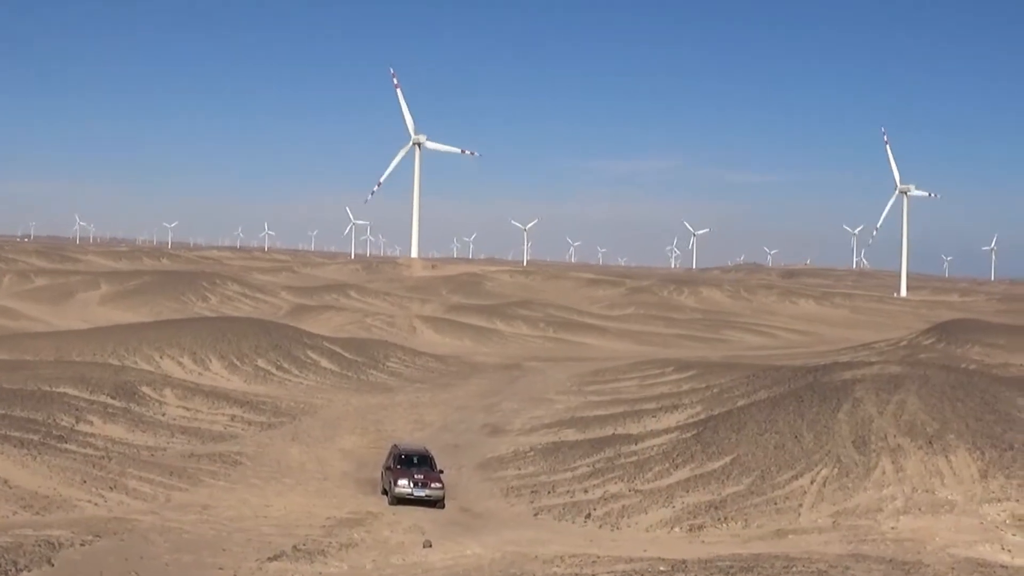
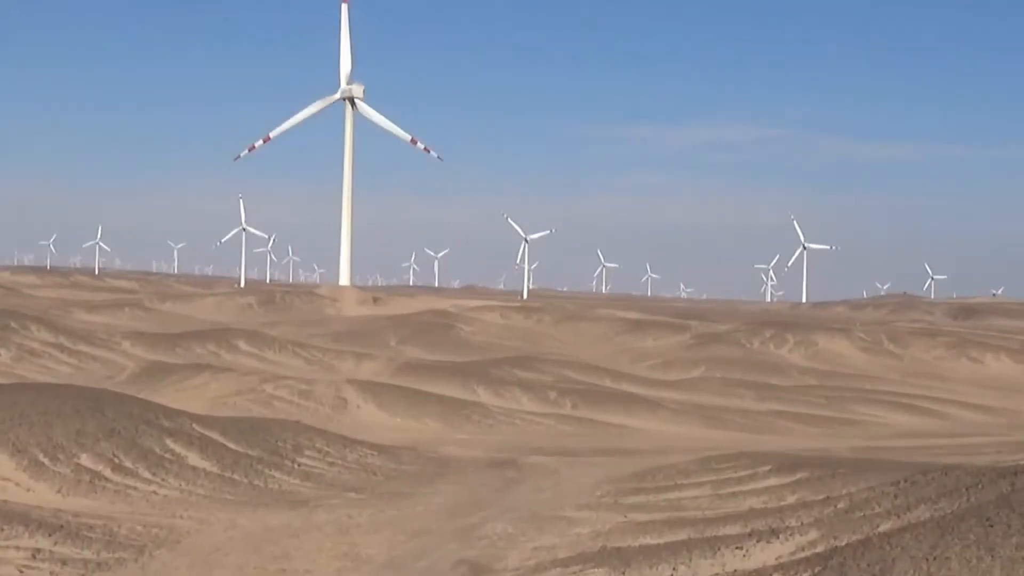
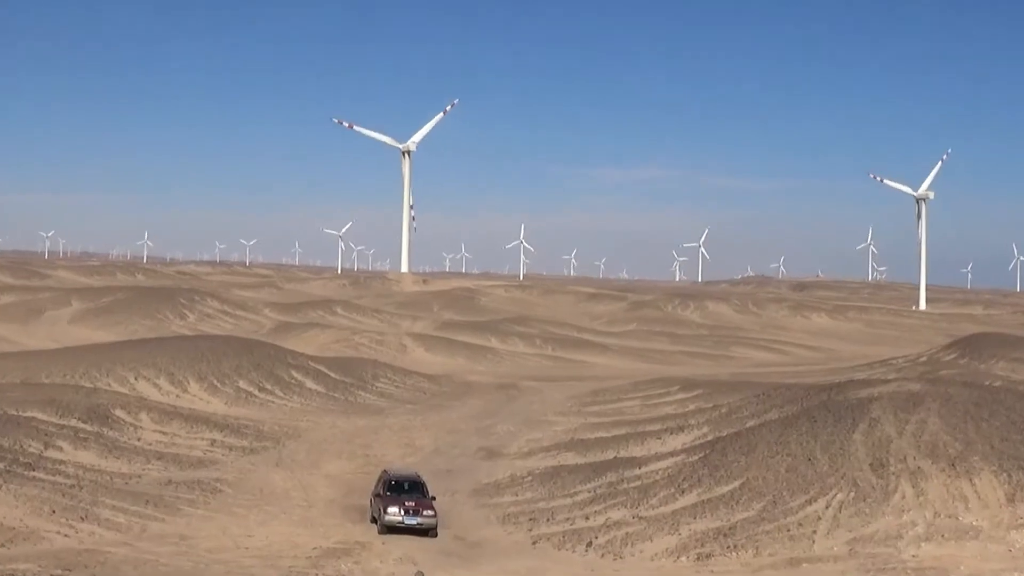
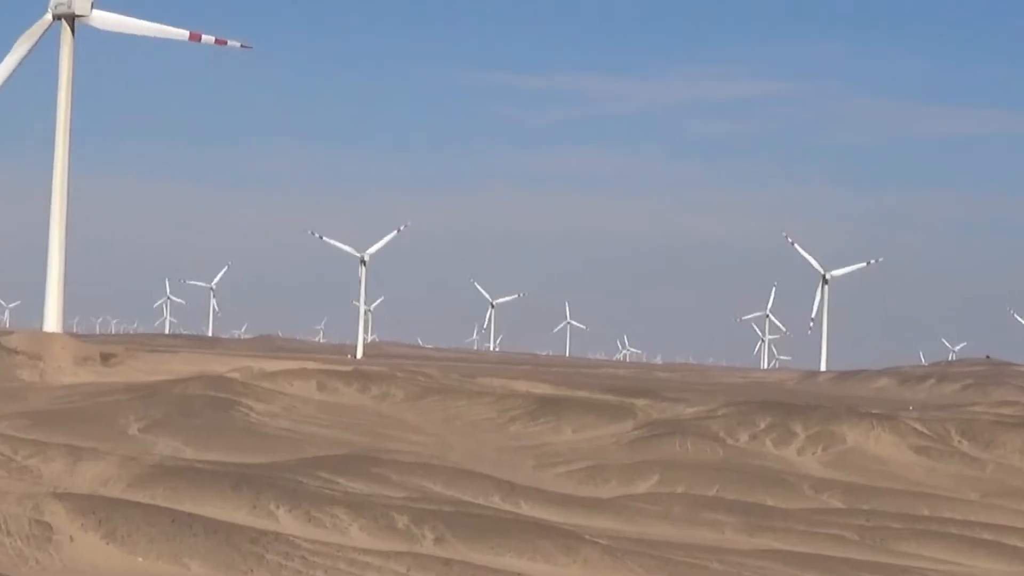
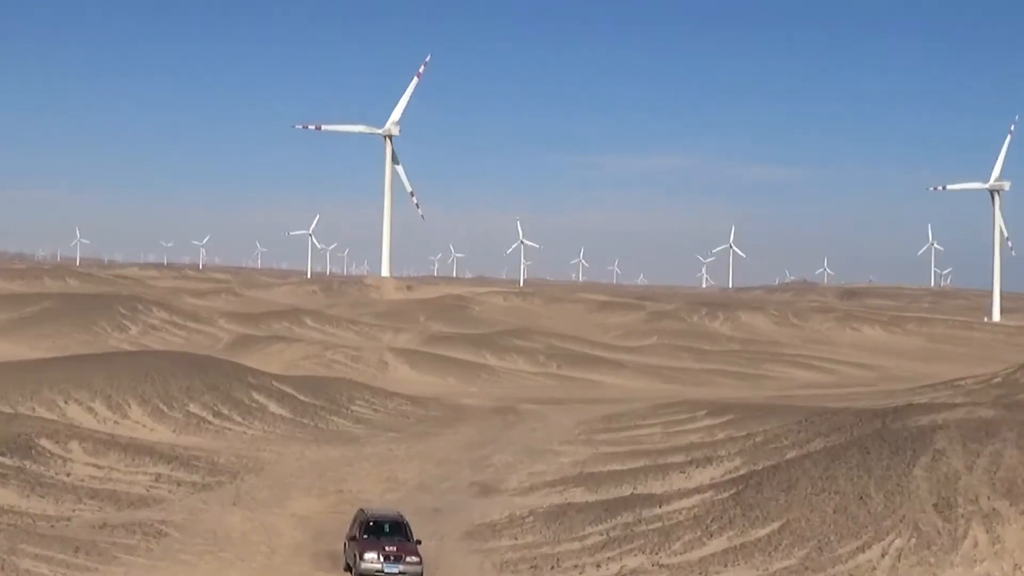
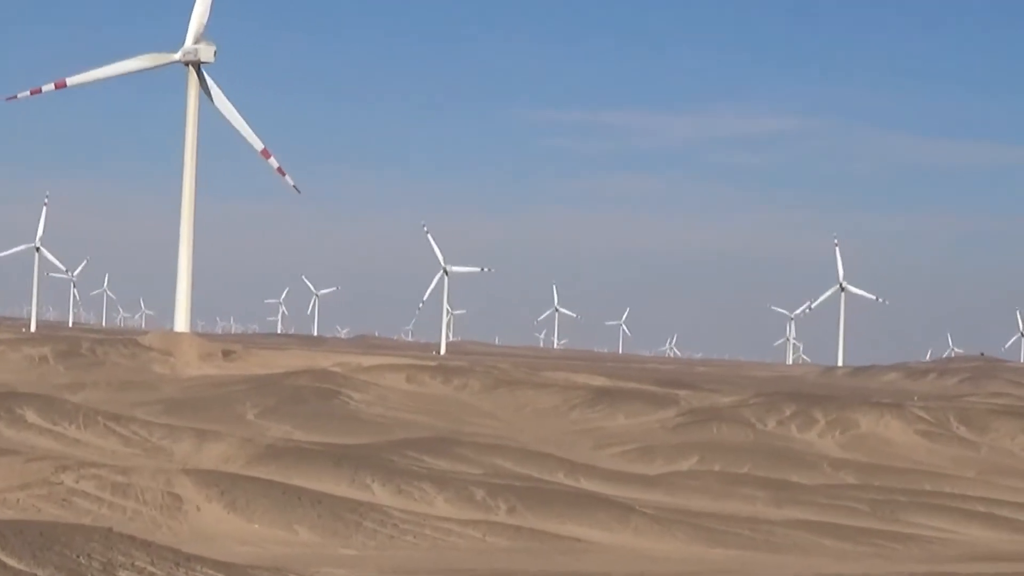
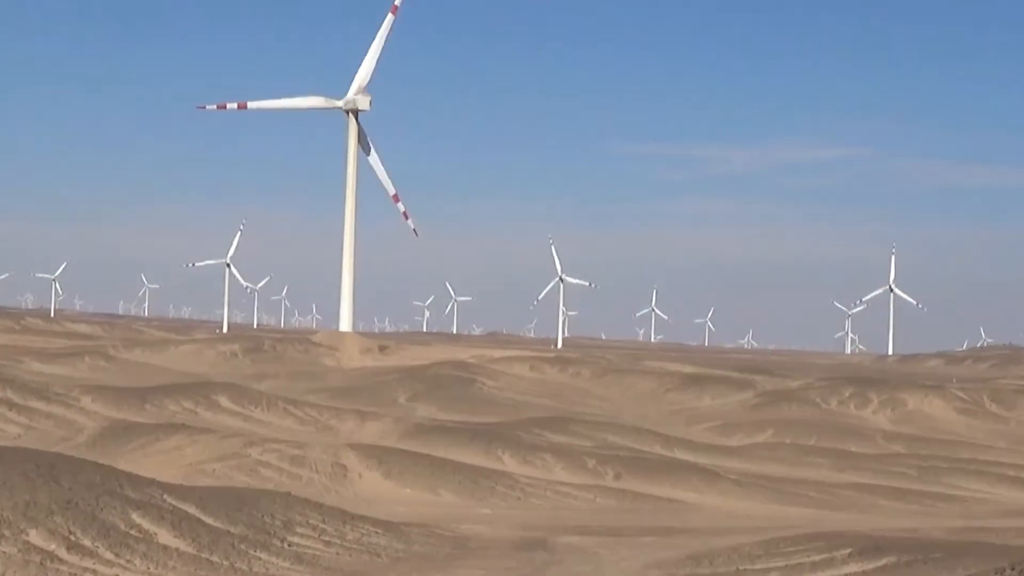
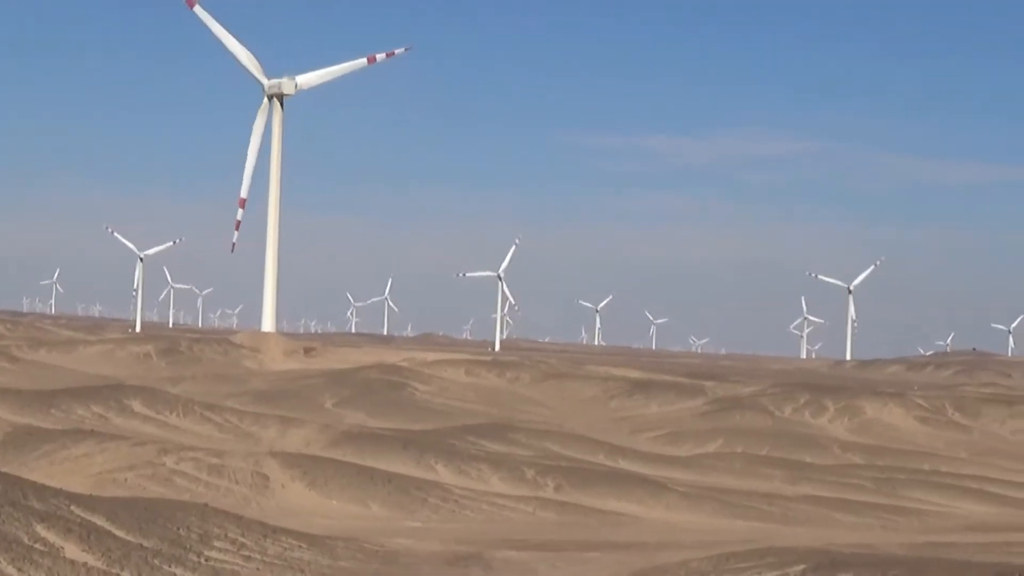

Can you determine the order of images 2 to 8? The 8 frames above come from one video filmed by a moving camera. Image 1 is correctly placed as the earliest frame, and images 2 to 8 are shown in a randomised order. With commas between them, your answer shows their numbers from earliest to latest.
3, 5, 2, 7, 8, 6, 4
